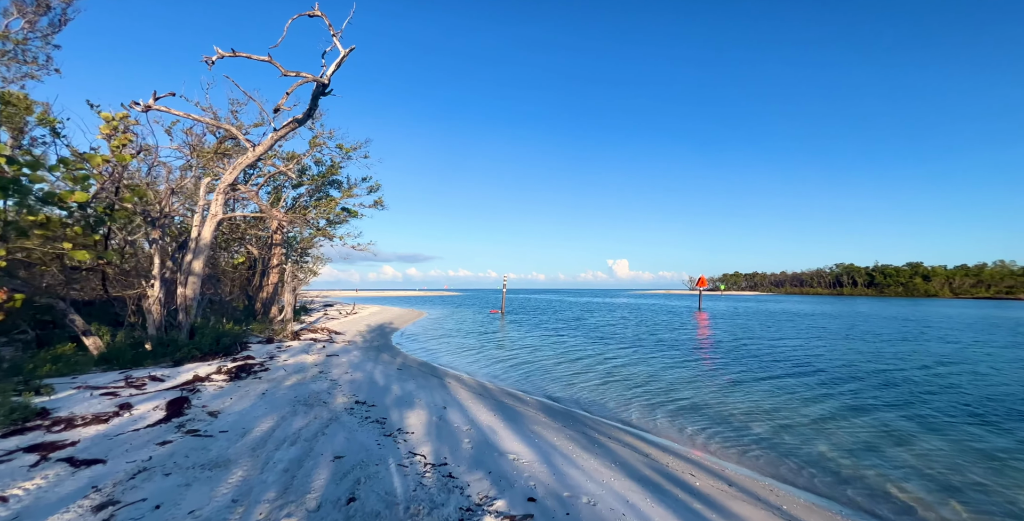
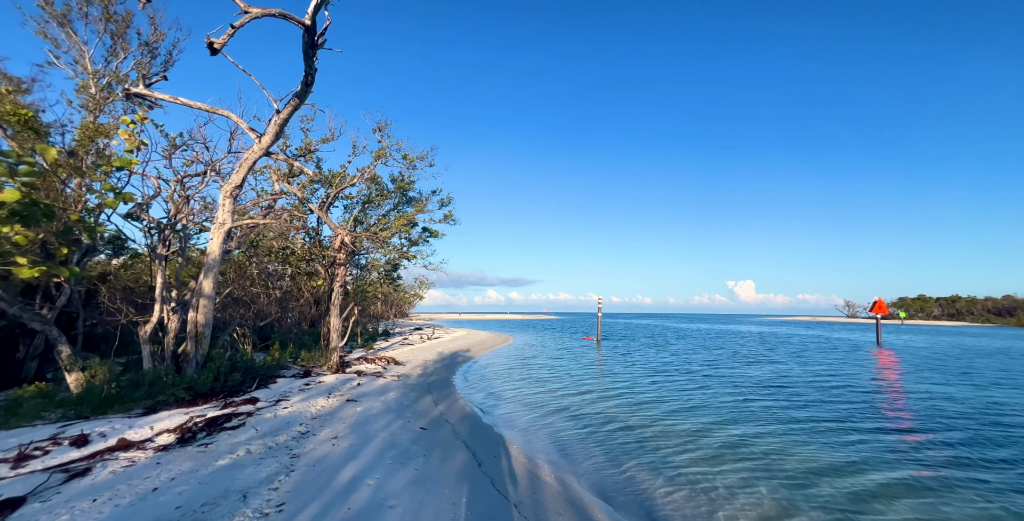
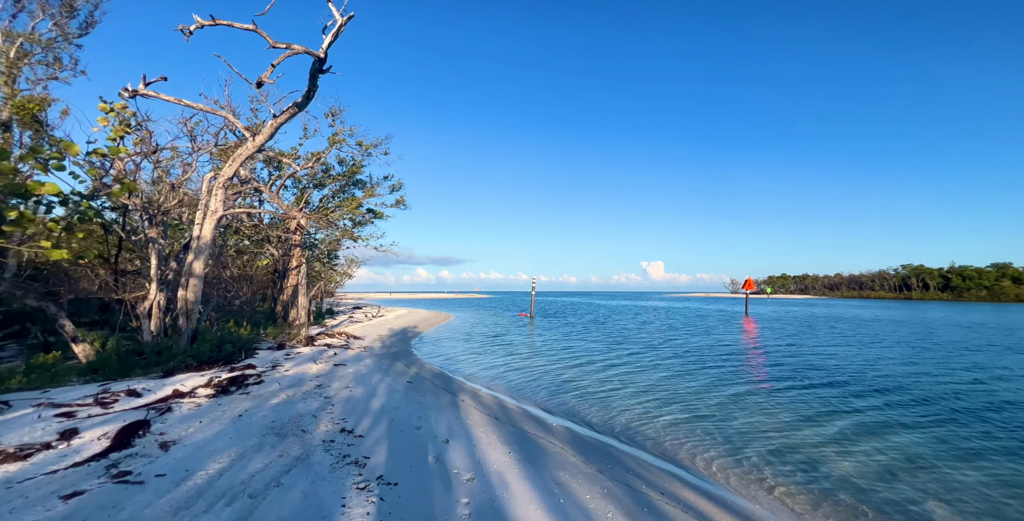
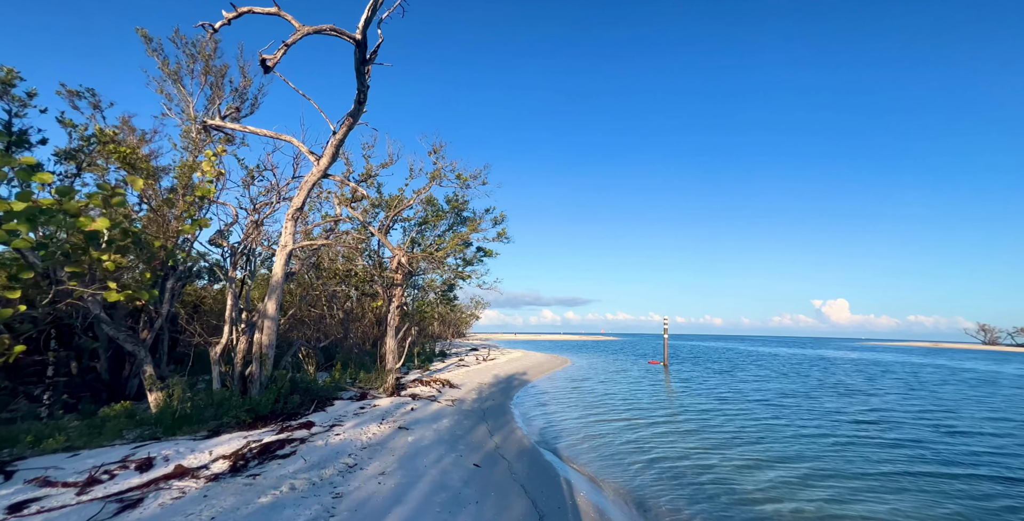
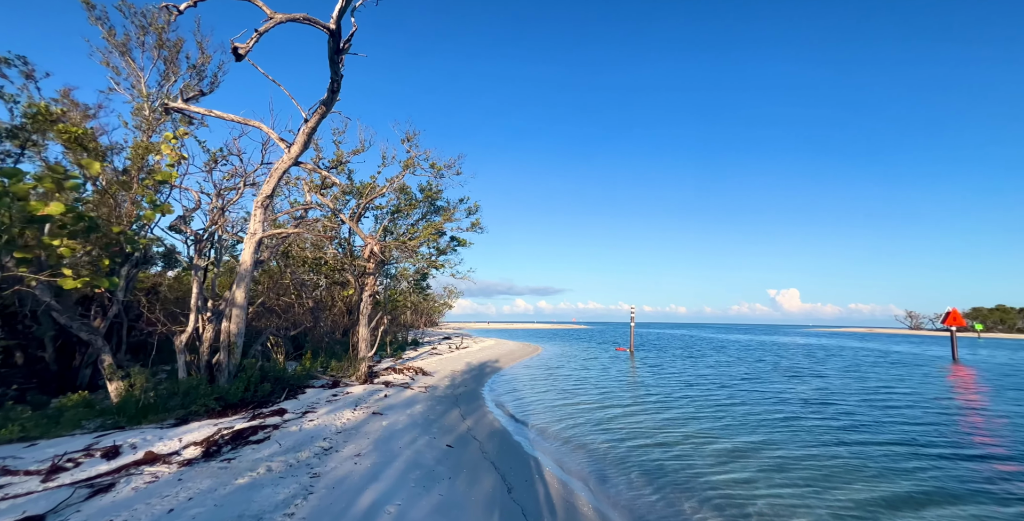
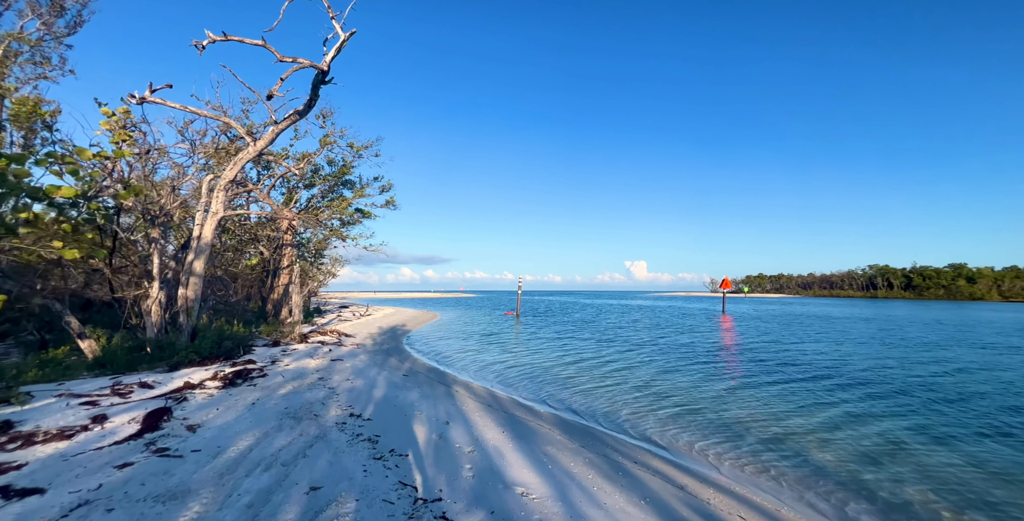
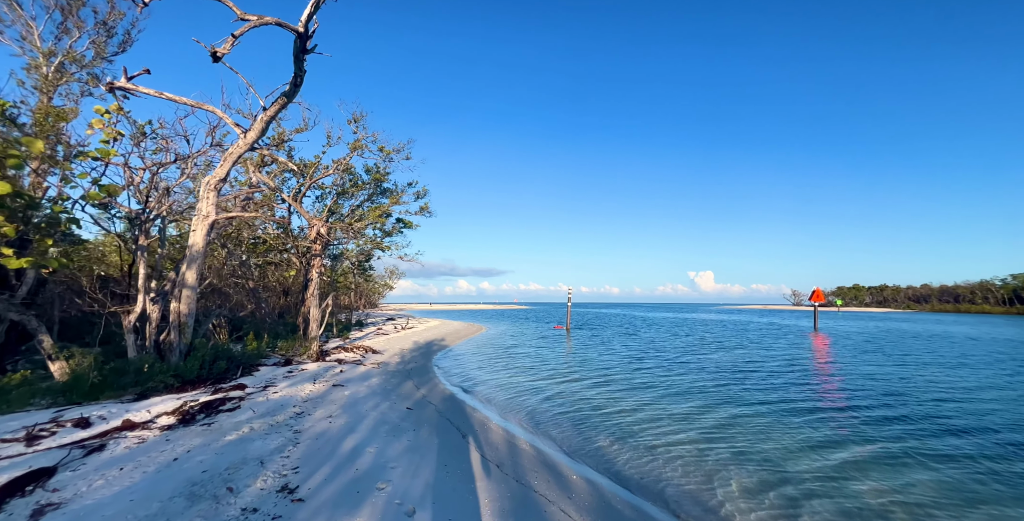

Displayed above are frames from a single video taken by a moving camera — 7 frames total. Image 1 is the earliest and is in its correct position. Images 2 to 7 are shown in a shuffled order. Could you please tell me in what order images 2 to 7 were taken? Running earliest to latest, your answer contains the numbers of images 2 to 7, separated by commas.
6, 3, 7, 2, 5, 4
